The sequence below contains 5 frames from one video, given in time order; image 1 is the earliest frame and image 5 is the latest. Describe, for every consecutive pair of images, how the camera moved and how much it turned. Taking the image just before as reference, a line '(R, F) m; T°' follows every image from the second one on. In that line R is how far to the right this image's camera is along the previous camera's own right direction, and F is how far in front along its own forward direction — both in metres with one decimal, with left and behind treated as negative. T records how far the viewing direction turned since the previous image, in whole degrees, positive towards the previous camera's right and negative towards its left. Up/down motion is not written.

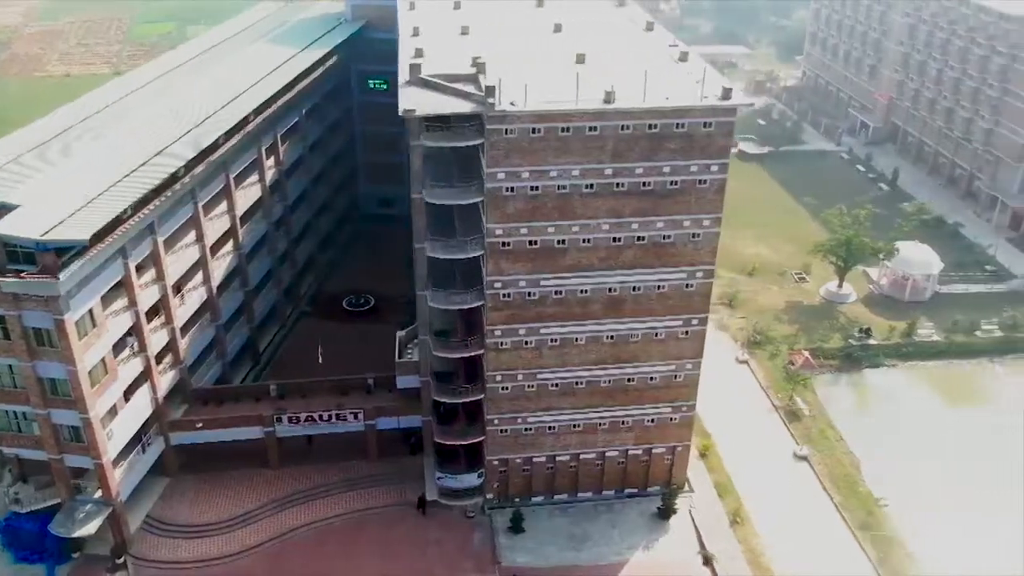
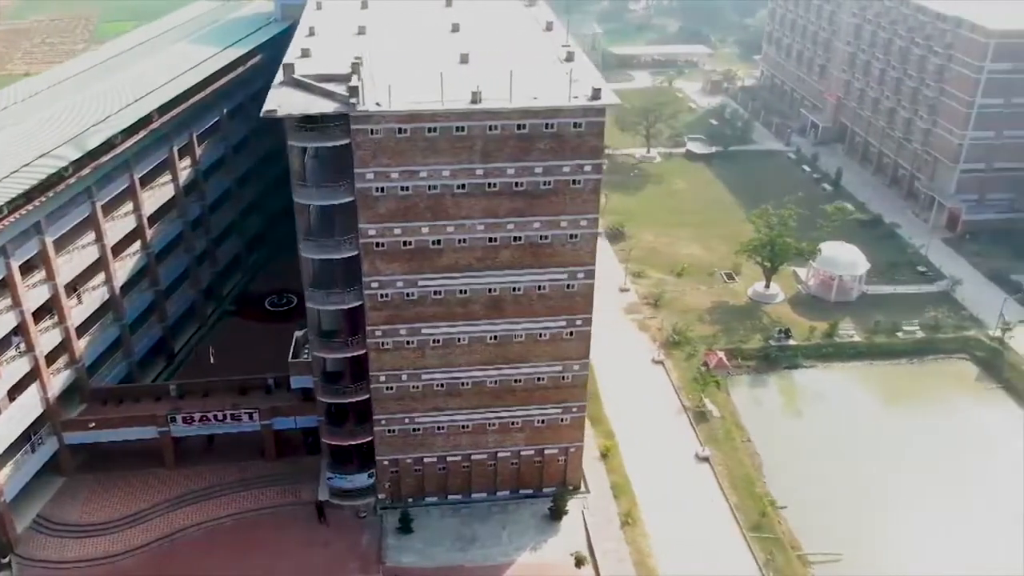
(+5.6, +0.1) m; 0°
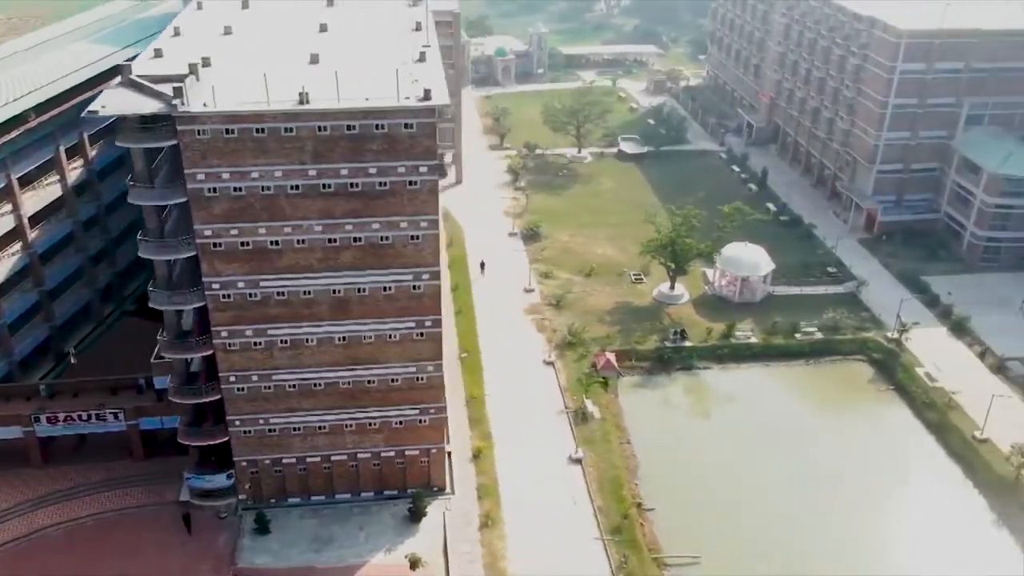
(+7.2, +0.1) m; 0°
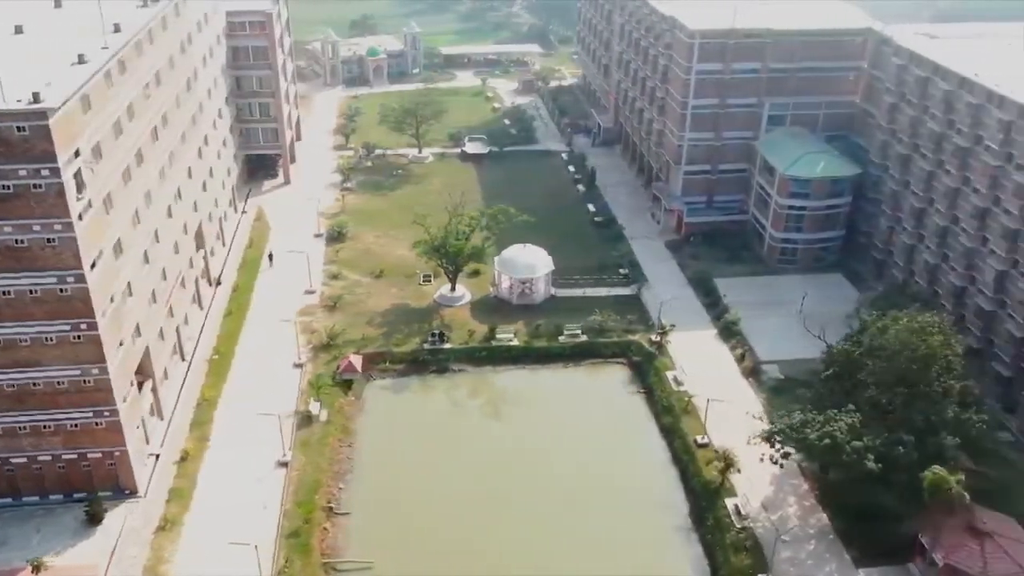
(+16.3, +0.3) m; -1°
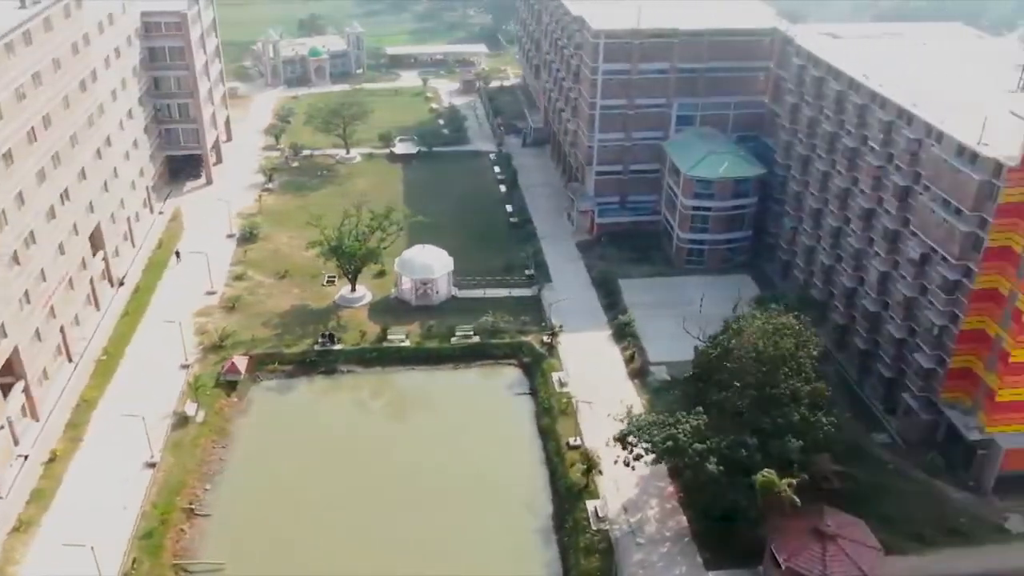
(+7.4, +0.1) m; 0°
